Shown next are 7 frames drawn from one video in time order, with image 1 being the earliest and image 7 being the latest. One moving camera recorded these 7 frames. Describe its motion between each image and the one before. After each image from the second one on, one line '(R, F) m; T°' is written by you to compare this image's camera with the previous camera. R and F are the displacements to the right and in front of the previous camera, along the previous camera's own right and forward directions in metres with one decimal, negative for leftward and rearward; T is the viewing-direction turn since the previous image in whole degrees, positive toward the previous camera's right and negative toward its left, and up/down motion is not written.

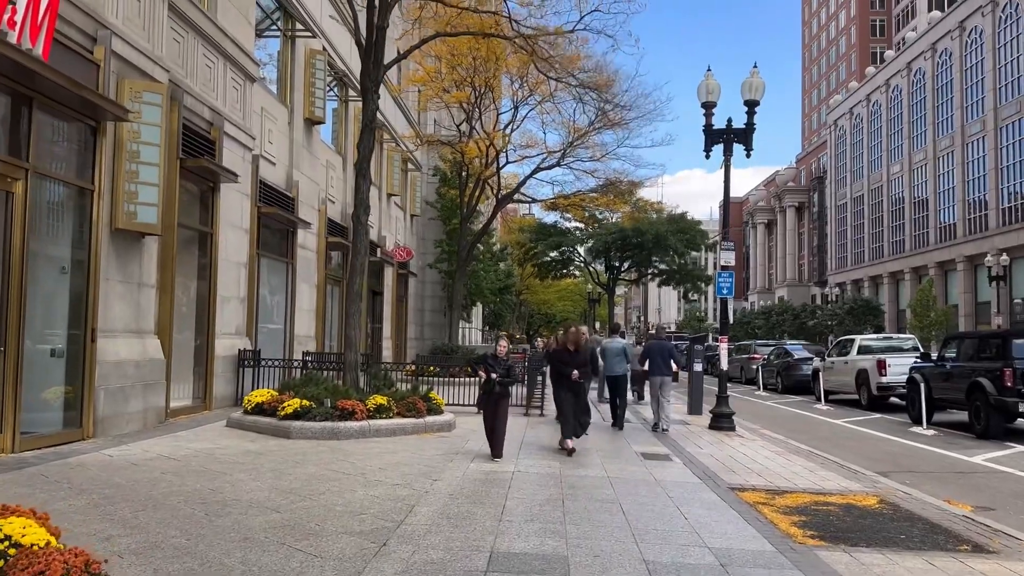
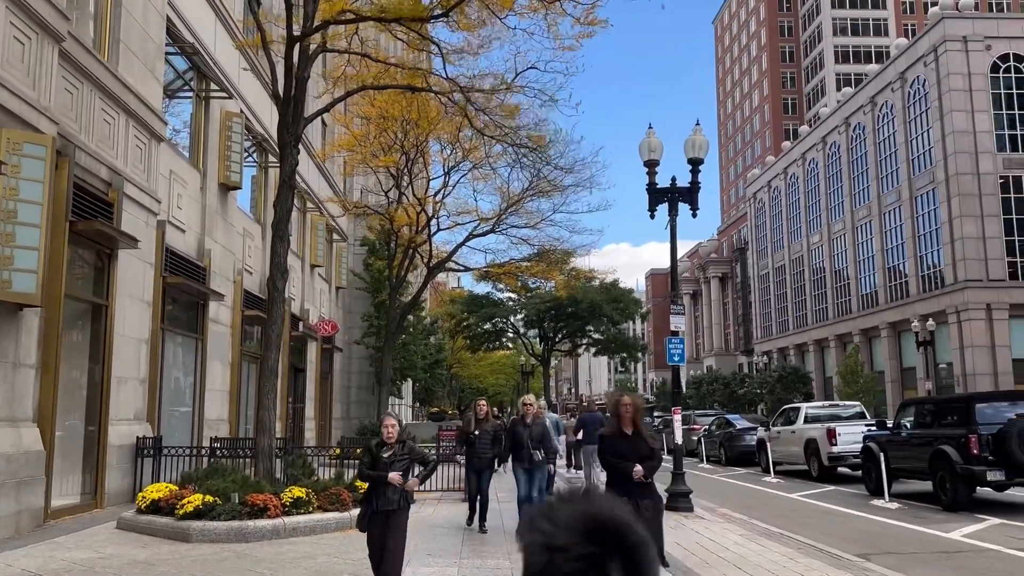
(-0.1, +1.1) m; +5°
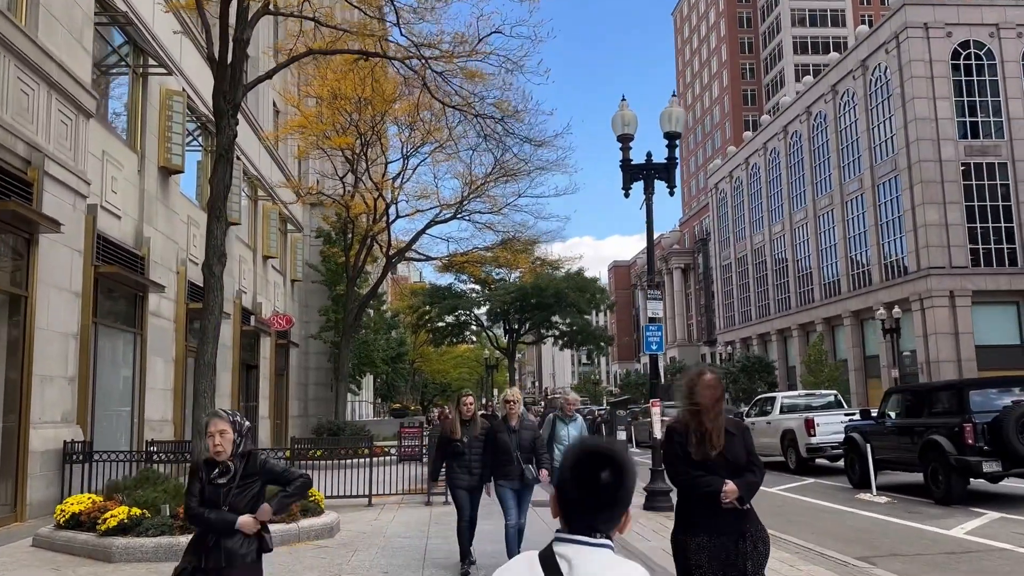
(0.0, +1.0) m; +3°
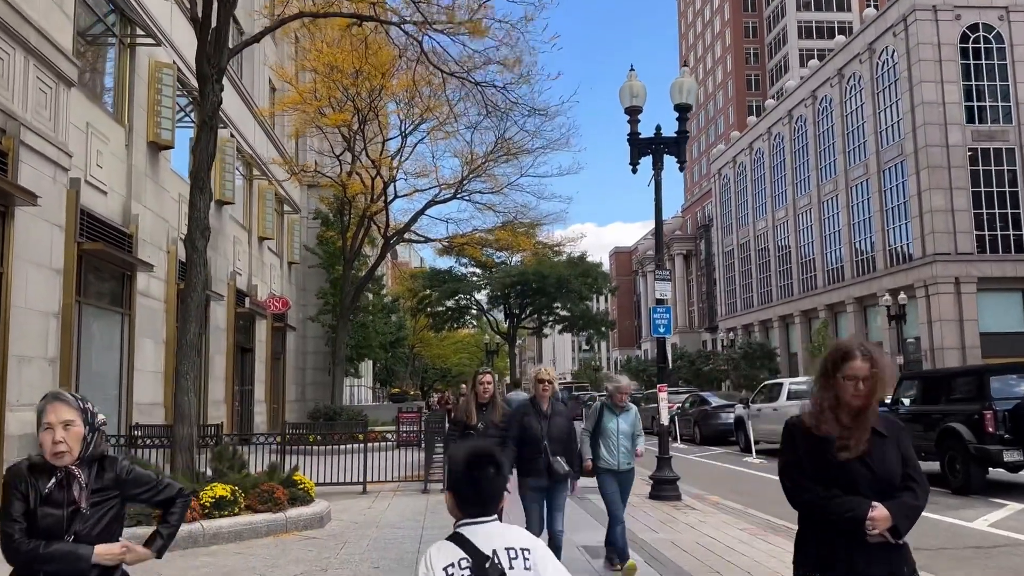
(0.0, +0.5) m; 0°
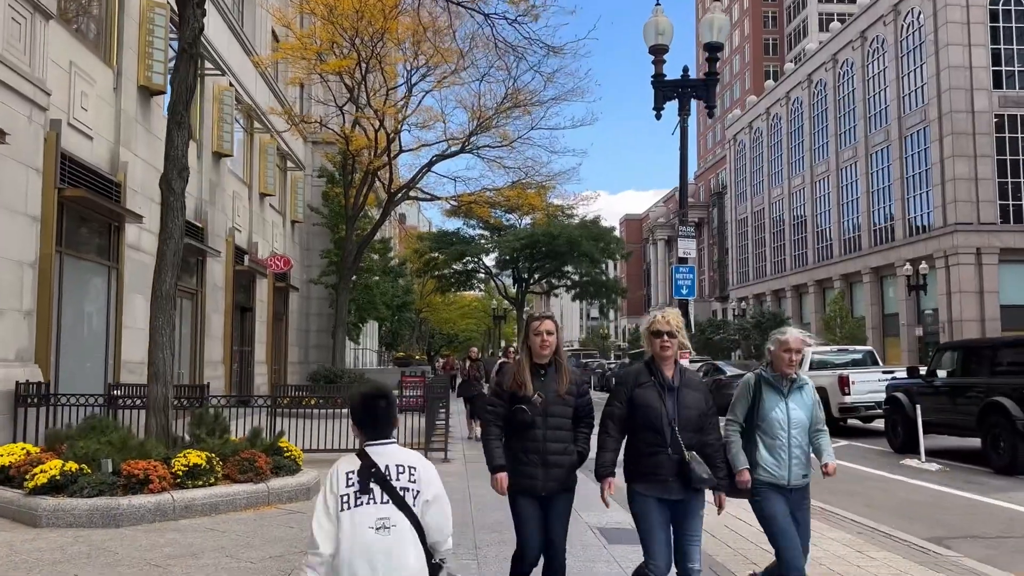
(0.0, +0.9) m; -1°
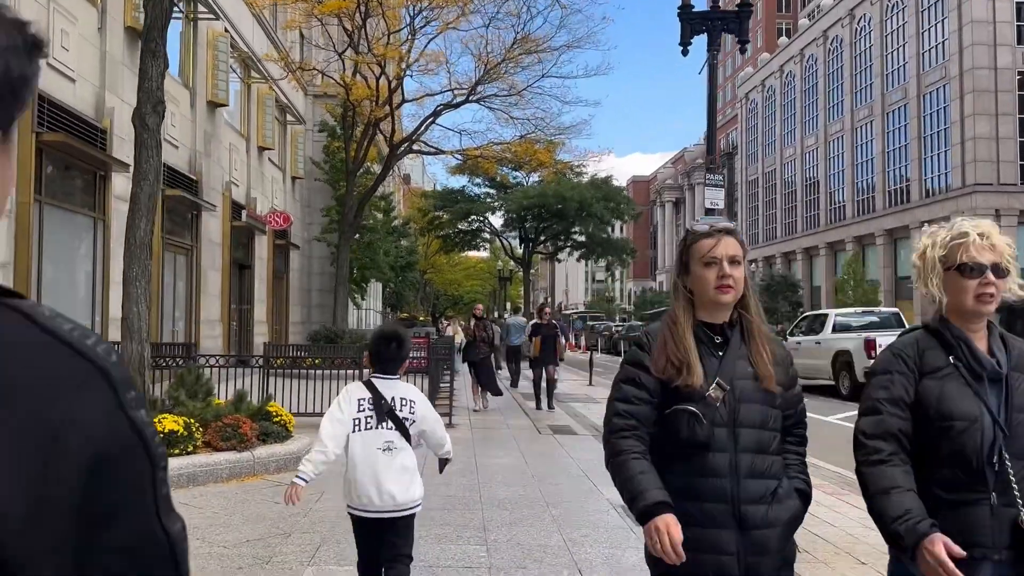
(-0.1, +0.8) m; 0°
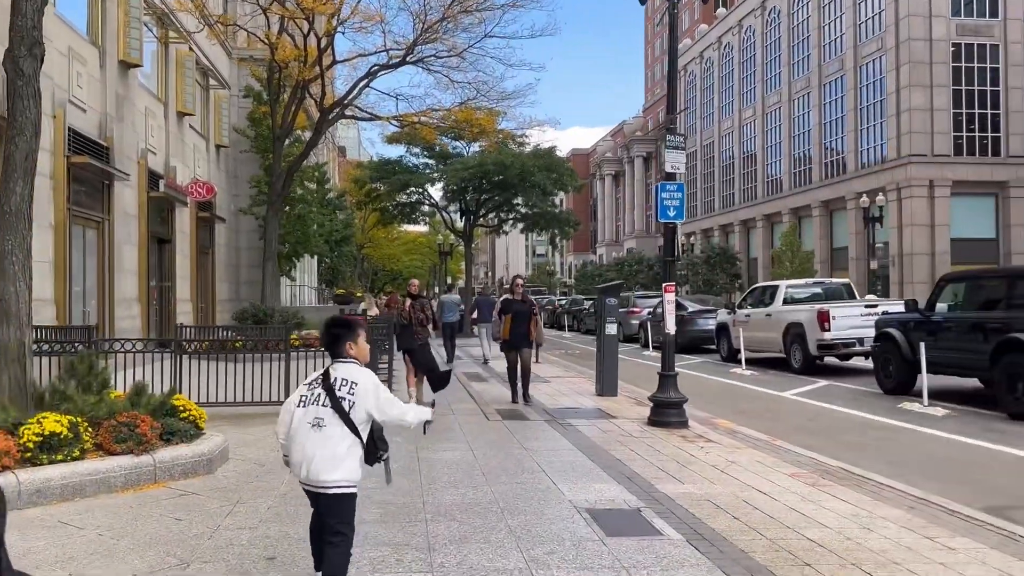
(0.0, +0.9) m; +4°
